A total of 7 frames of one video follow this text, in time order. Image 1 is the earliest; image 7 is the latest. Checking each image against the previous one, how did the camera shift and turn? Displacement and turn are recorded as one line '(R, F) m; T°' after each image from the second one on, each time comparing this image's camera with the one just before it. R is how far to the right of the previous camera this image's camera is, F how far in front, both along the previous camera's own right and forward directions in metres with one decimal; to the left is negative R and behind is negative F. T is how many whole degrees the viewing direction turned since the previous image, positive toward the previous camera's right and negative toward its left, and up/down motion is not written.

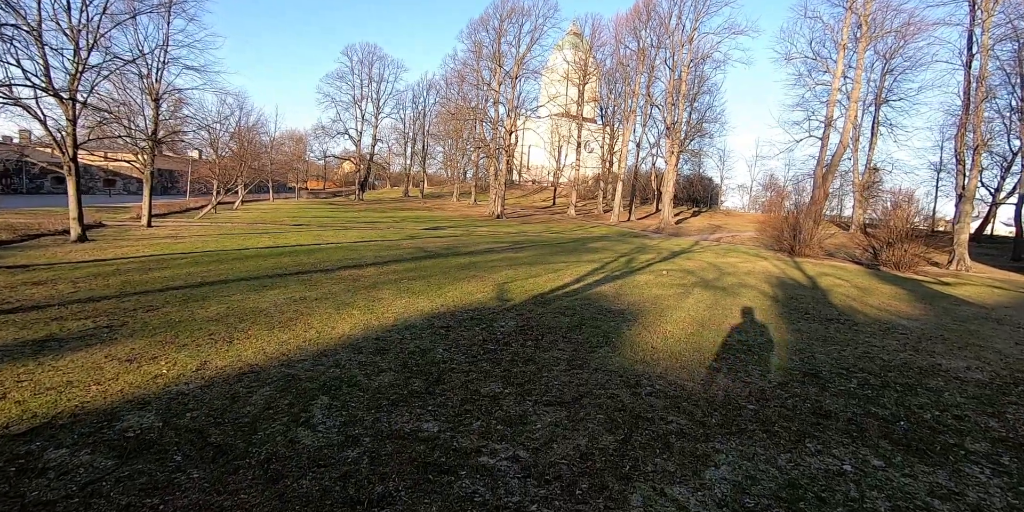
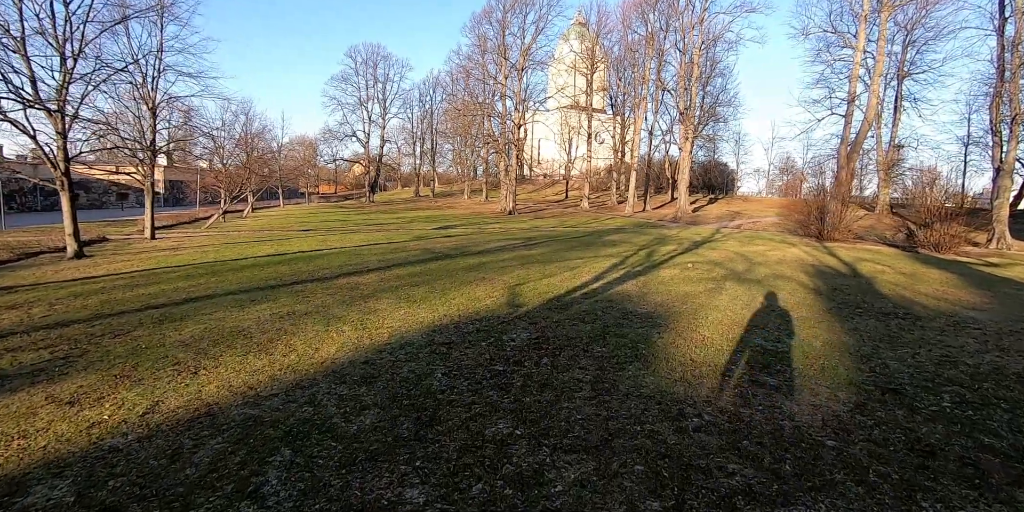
(+0.1, +0.8) m; -2°
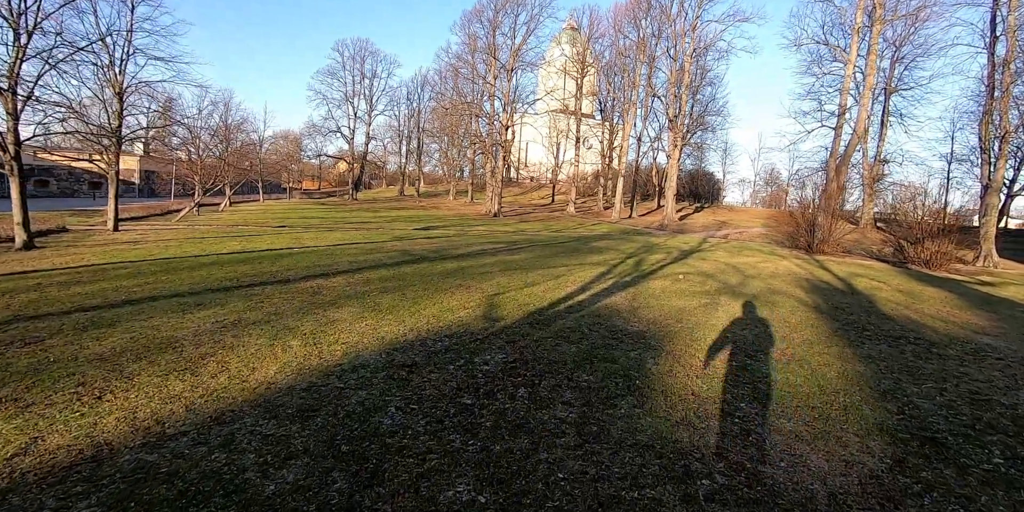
(+0.1, +0.7) m; +2°
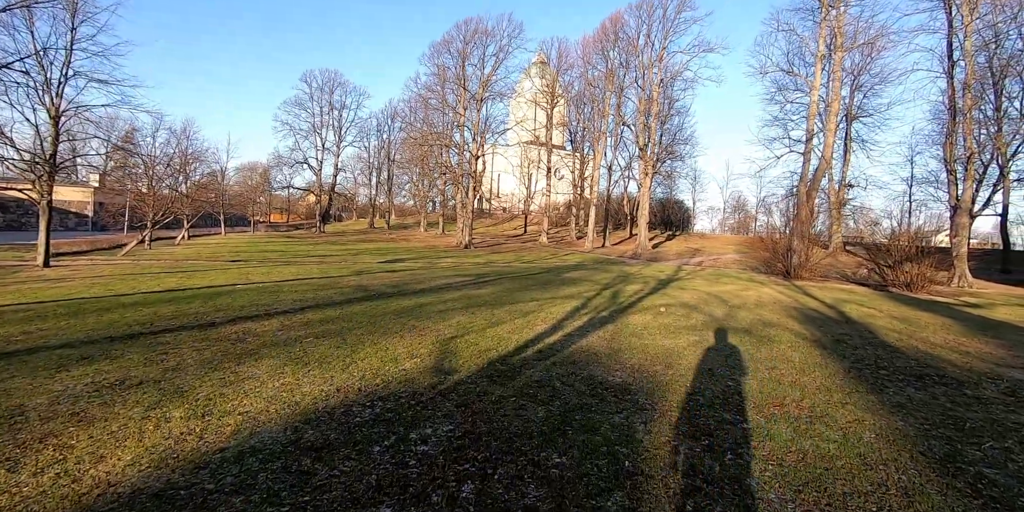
(+0.2, +1.0) m; +3°
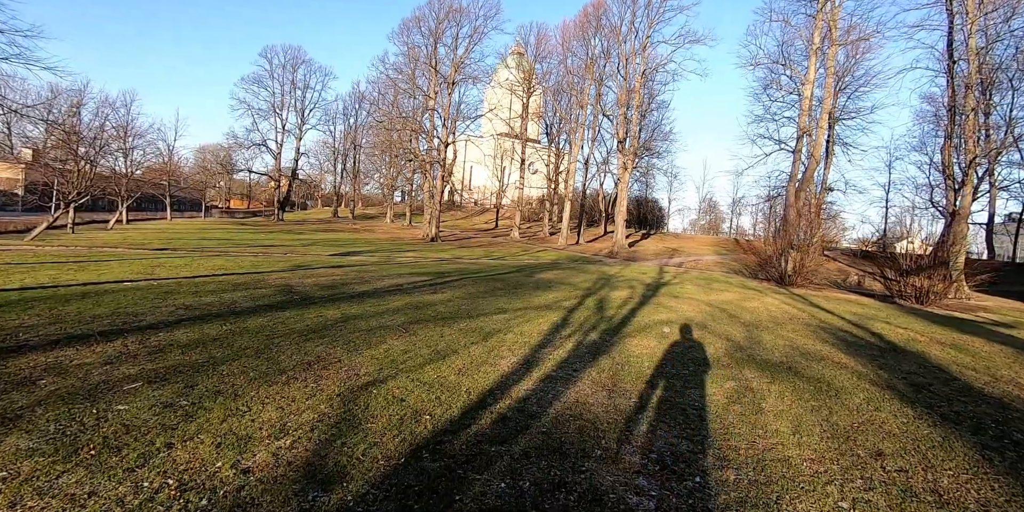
(+0.2, +2.2) m; +3°
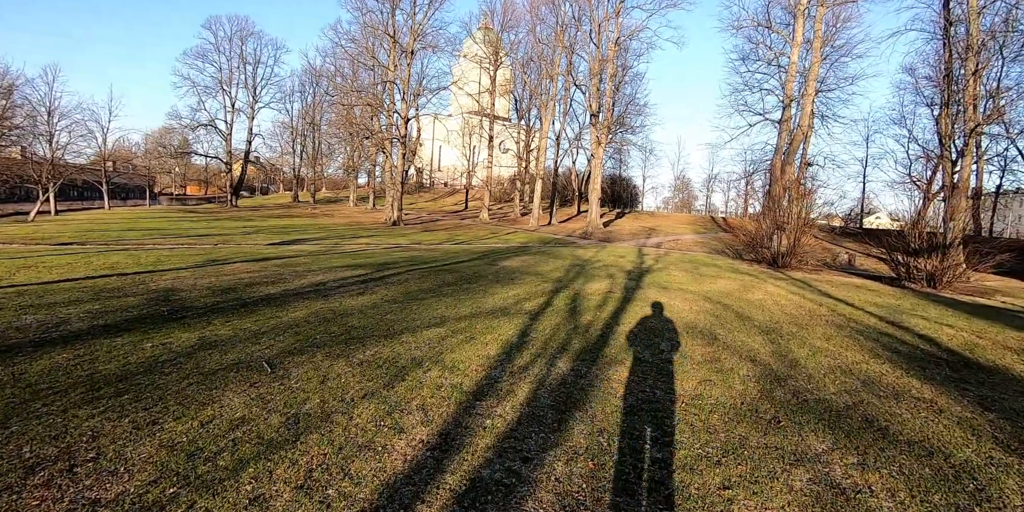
(+0.4, +2.1) m; +3°
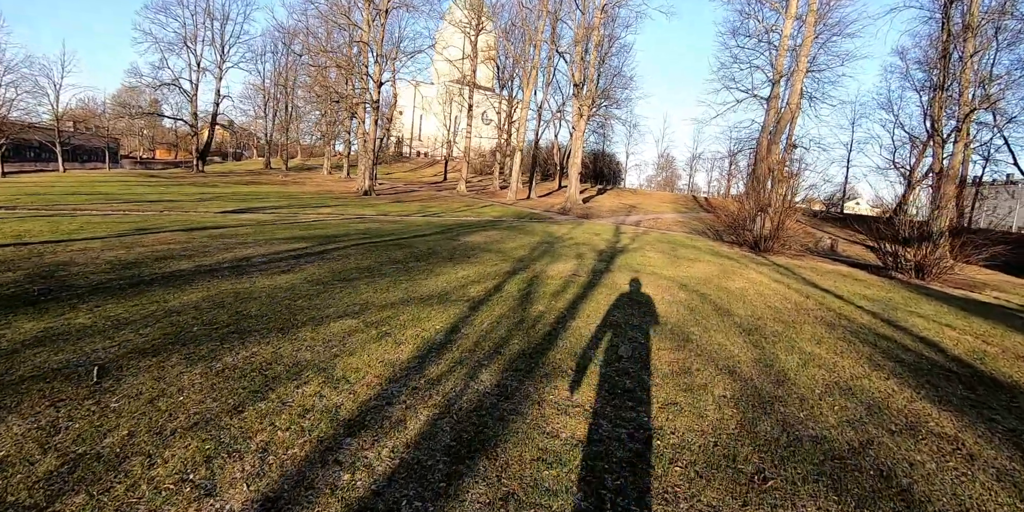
(+0.5, +1.0) m; +2°
